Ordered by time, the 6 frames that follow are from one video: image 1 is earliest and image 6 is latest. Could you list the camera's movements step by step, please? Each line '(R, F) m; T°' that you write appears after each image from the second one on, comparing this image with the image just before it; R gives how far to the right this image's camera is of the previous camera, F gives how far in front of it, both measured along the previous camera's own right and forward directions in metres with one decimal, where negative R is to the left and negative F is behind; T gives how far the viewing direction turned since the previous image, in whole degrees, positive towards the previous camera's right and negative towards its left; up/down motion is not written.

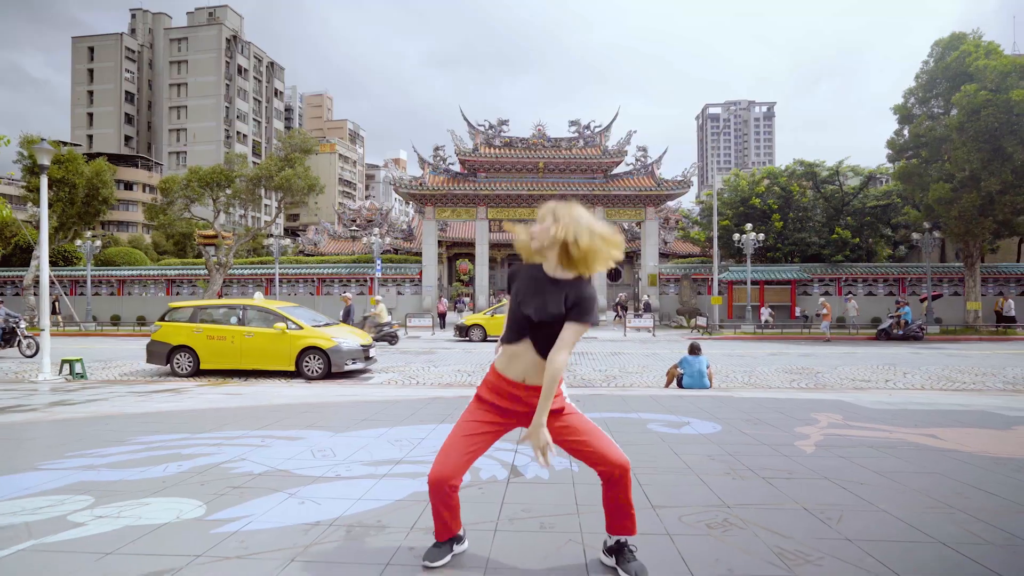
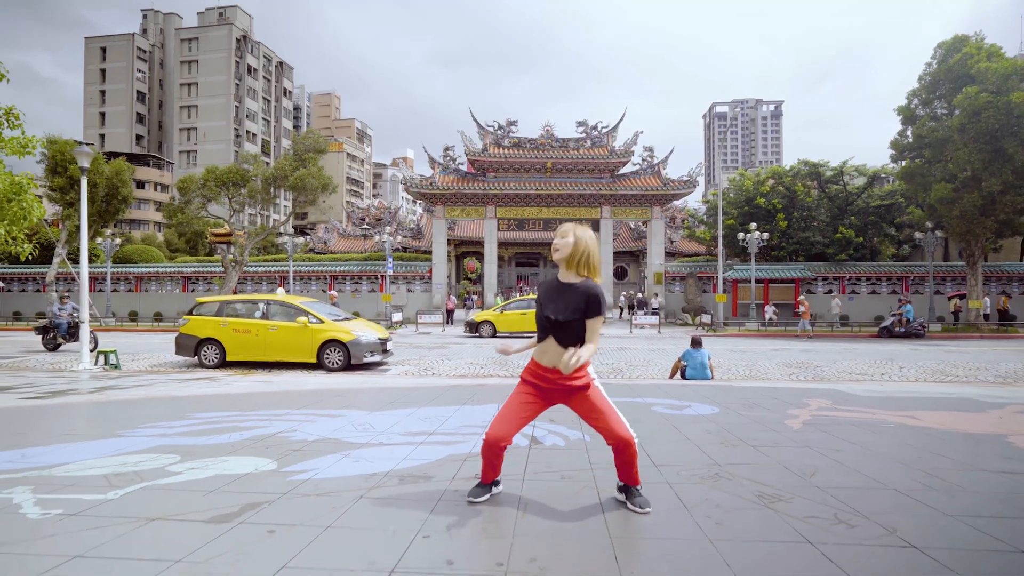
(-0.1, -0.5) m; -1°
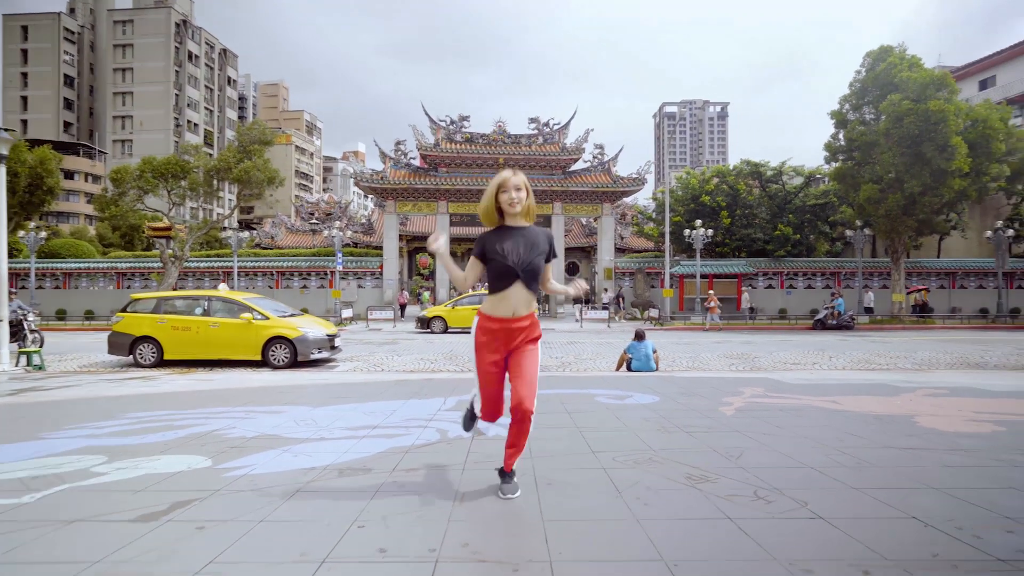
(+0.1, -0.1) m; +5°
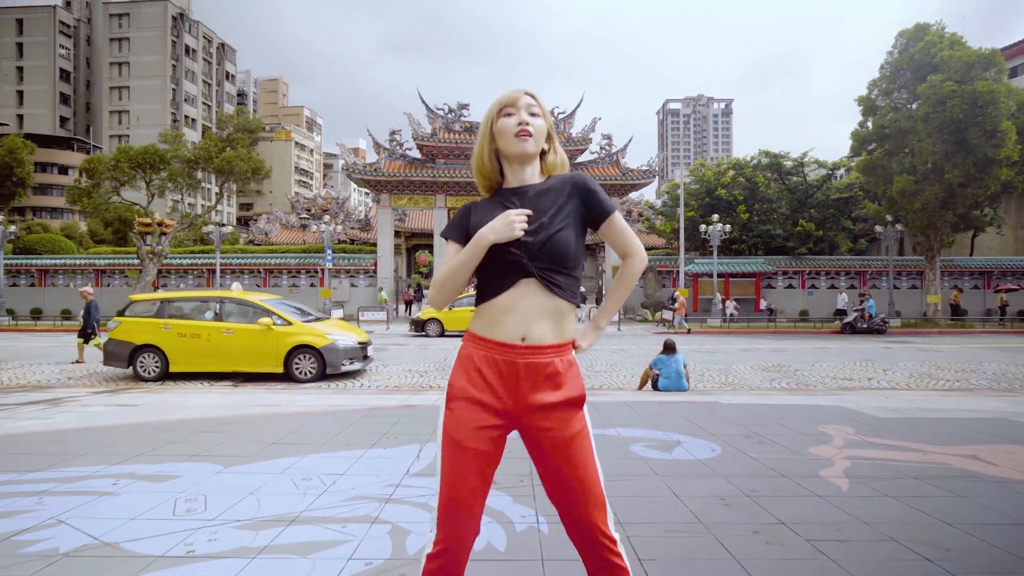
(0.0, +1.6) m; 0°
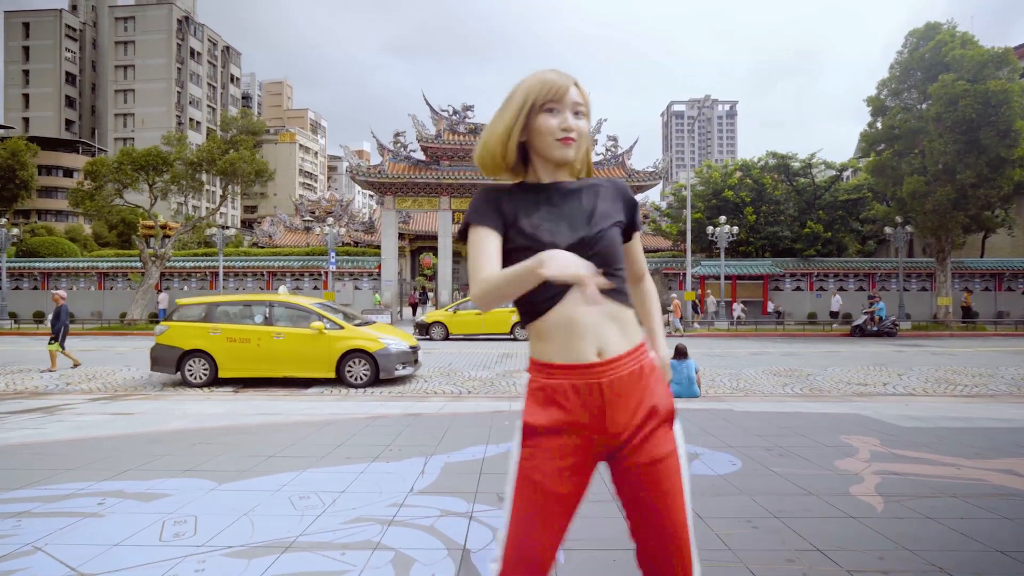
(0.0, +0.2) m; 0°
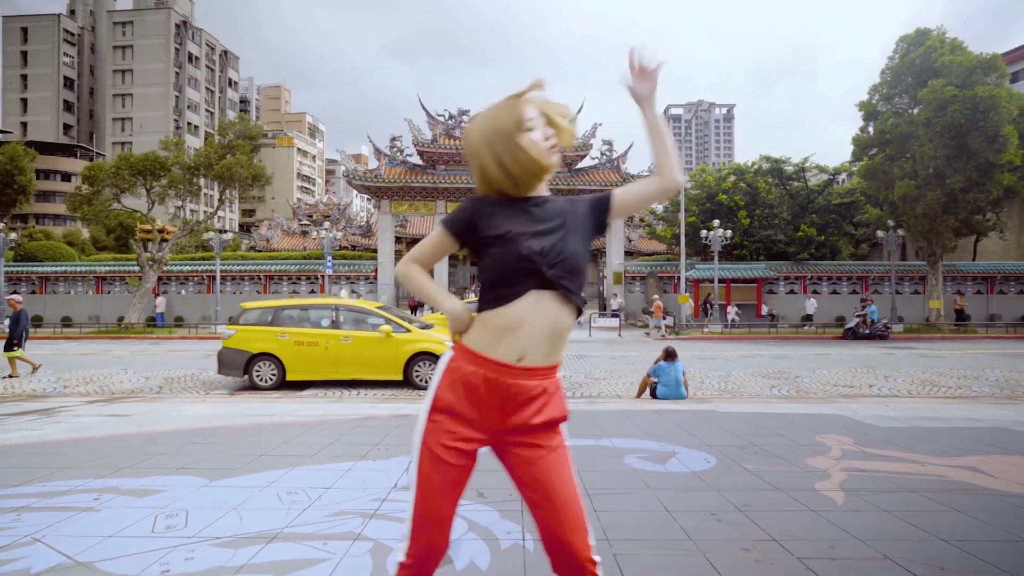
(+0.1, -0.1) m; 0°
